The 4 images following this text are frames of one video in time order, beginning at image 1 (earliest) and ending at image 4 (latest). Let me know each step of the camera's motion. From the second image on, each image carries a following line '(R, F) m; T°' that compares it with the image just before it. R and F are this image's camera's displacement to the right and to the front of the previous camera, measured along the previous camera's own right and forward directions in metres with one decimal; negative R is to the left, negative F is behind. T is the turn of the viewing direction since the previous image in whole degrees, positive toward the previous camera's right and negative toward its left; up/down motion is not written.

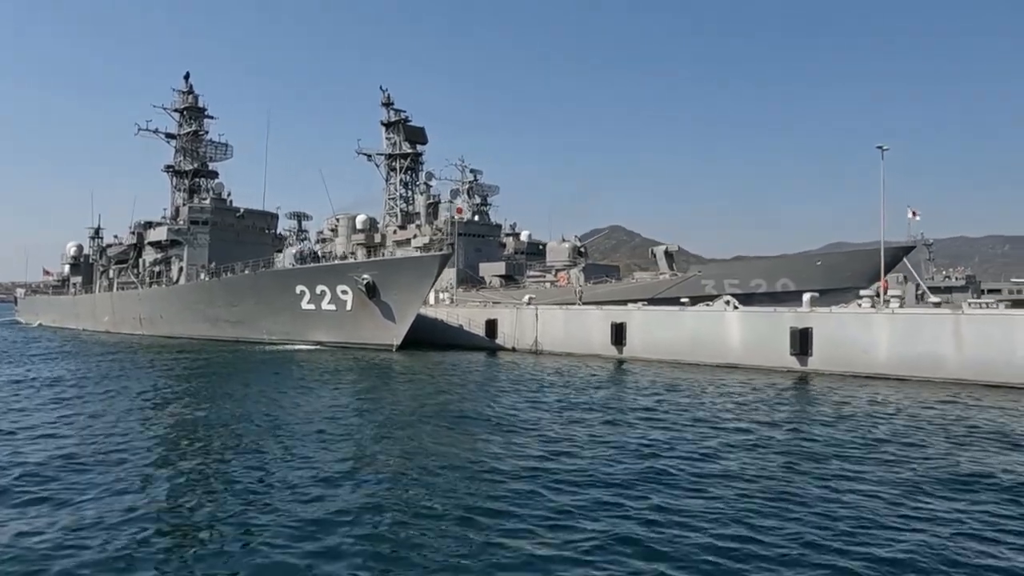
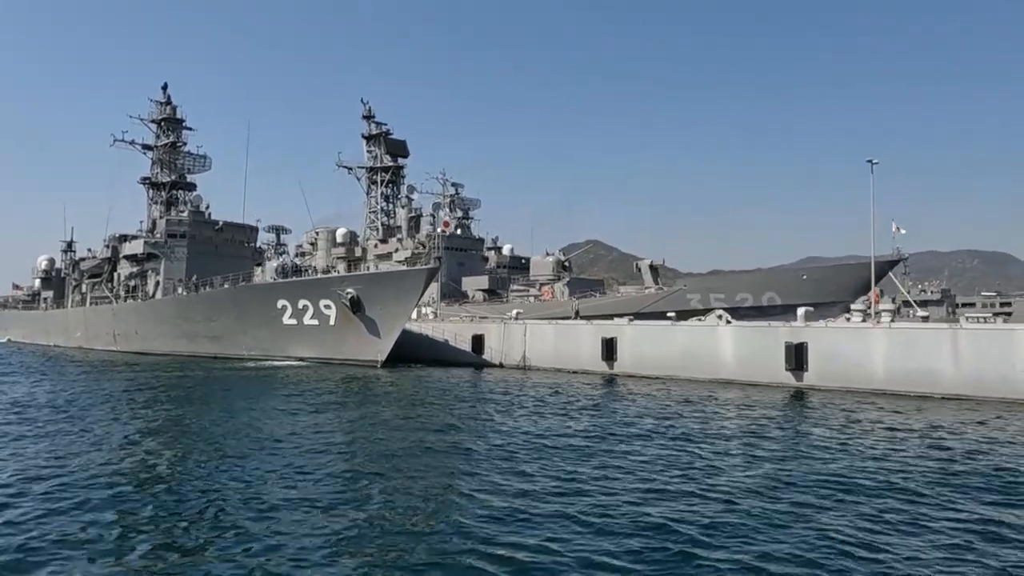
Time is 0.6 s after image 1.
(-0.2, +0.3) m; +2°
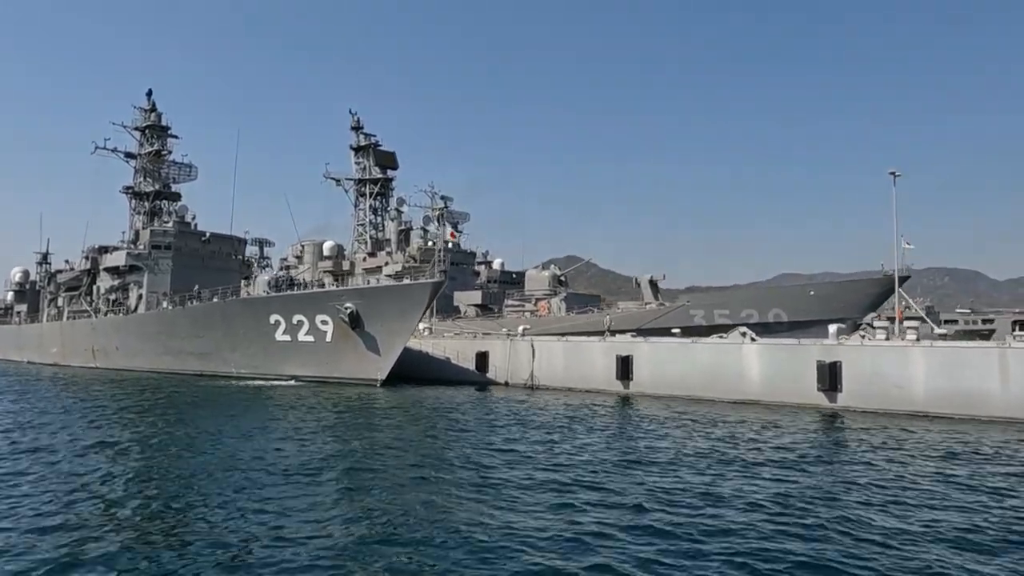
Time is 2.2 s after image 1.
(-0.7, +0.8) m; +2°
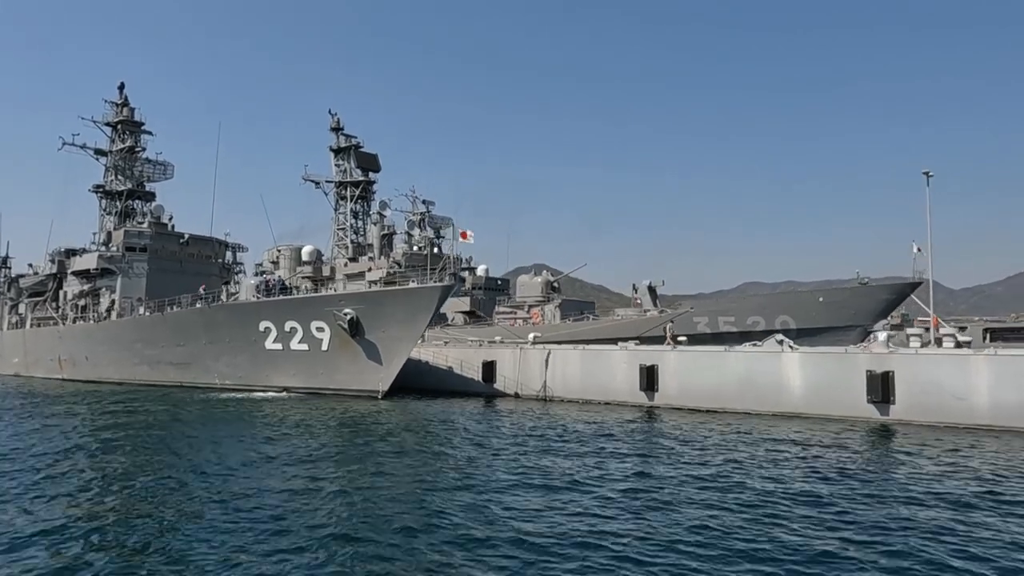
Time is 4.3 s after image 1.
(-1.1, +1.1) m; +3°
